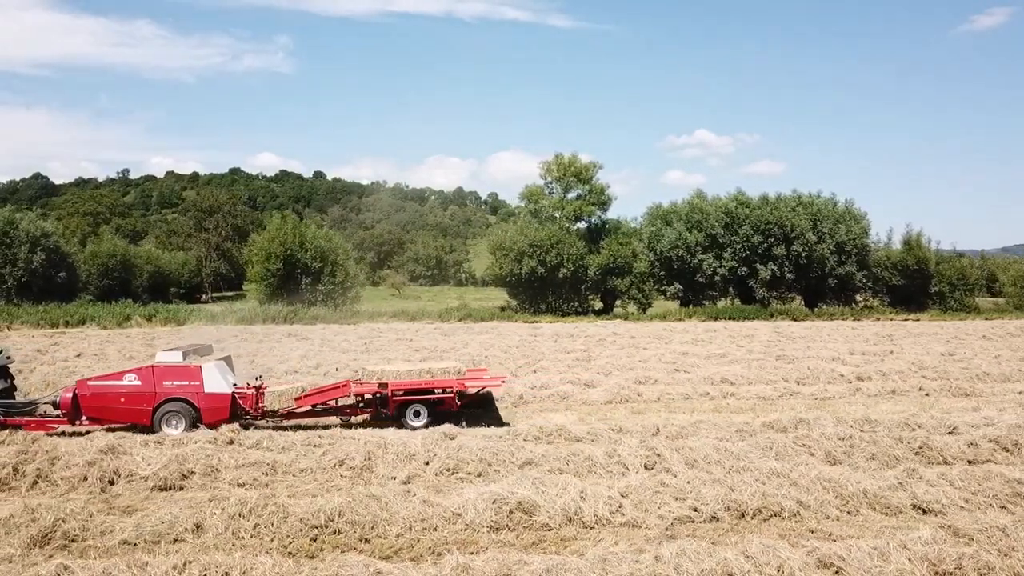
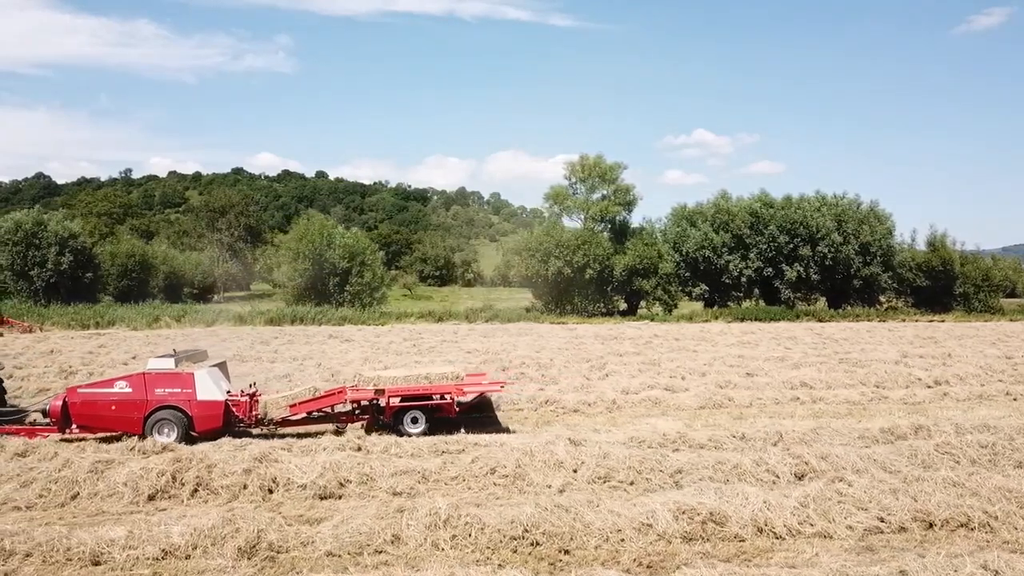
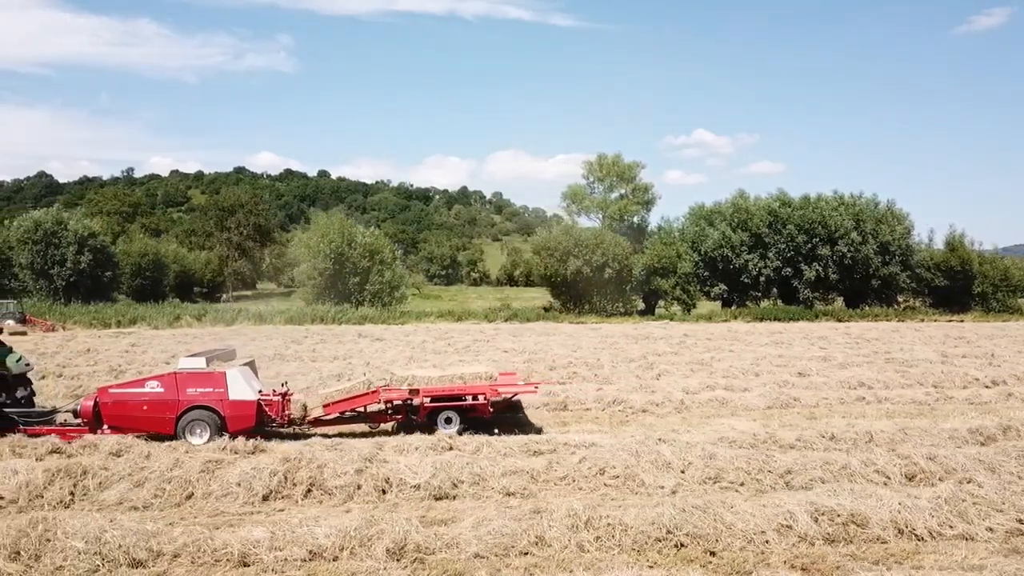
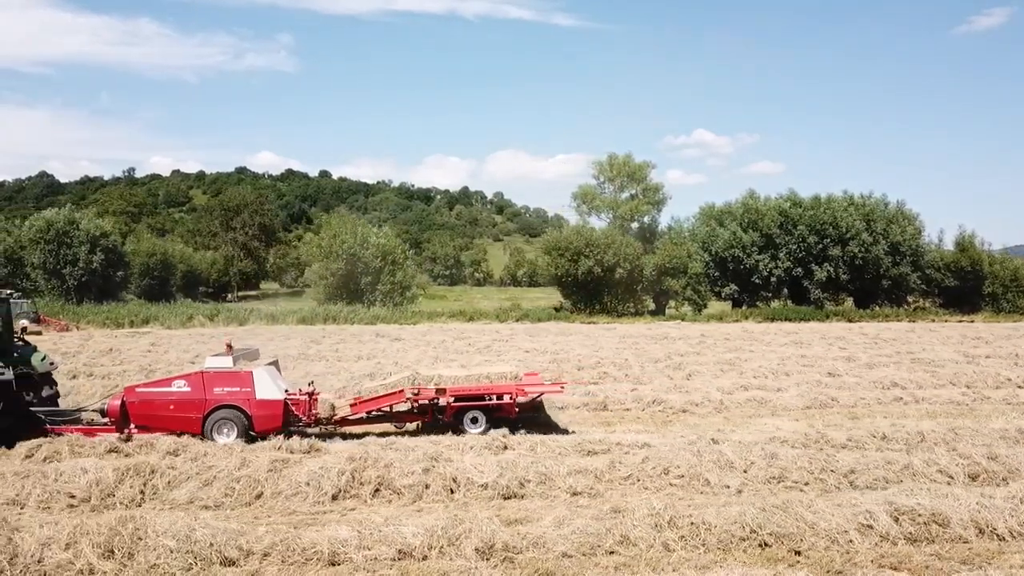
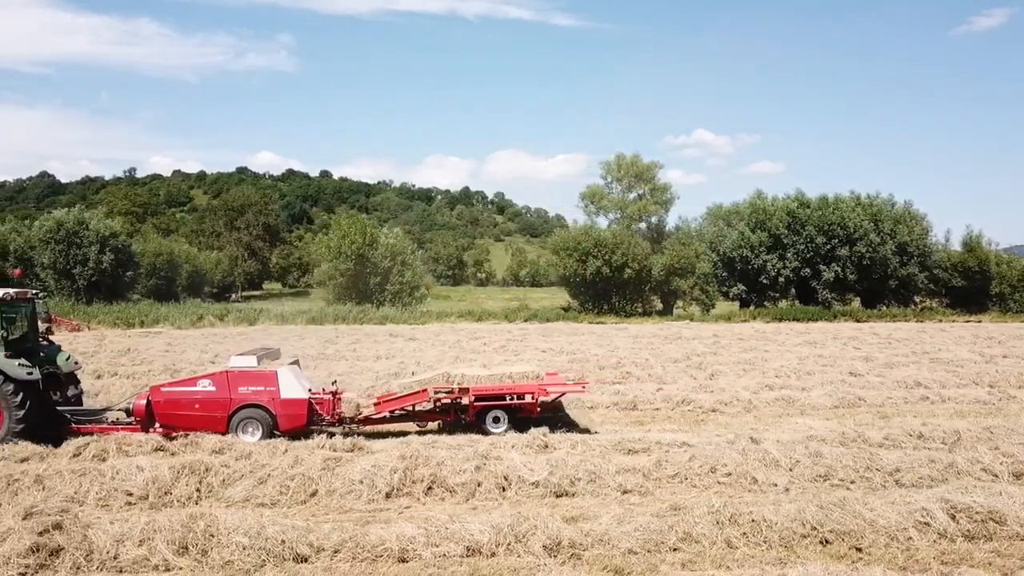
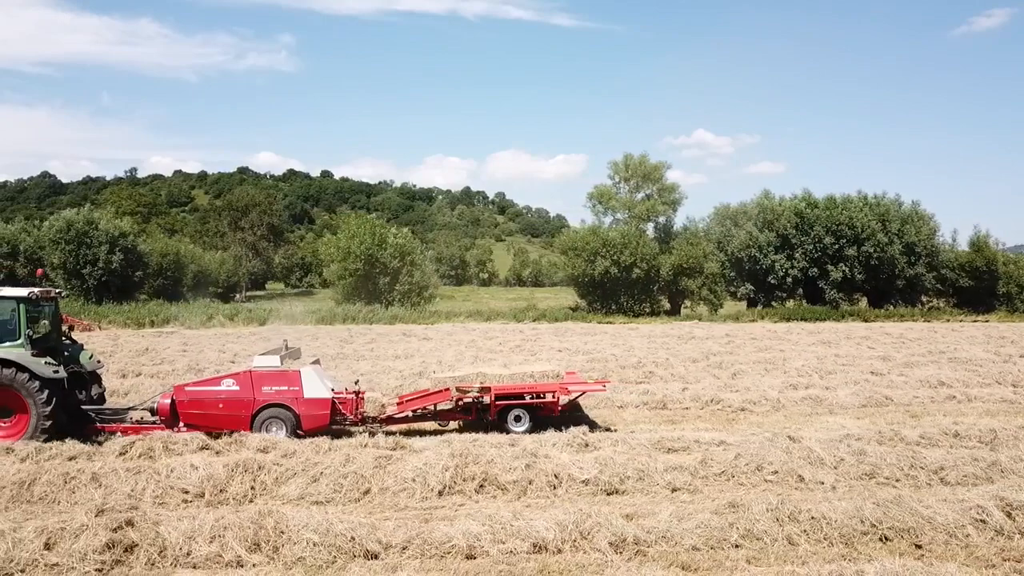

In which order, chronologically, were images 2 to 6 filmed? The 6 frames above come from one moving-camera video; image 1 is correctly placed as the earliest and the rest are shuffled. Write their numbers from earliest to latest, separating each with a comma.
2, 3, 4, 5, 6
